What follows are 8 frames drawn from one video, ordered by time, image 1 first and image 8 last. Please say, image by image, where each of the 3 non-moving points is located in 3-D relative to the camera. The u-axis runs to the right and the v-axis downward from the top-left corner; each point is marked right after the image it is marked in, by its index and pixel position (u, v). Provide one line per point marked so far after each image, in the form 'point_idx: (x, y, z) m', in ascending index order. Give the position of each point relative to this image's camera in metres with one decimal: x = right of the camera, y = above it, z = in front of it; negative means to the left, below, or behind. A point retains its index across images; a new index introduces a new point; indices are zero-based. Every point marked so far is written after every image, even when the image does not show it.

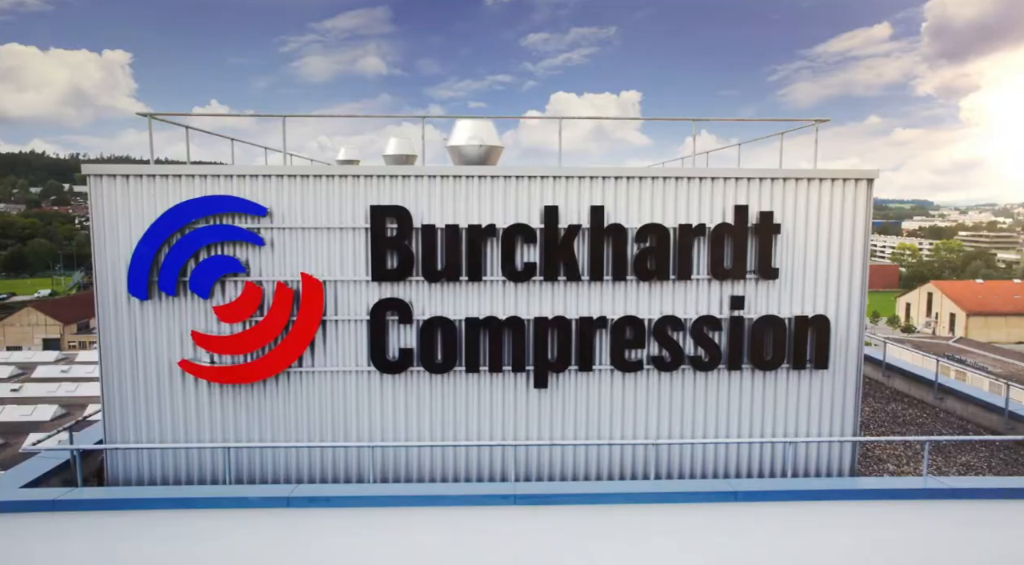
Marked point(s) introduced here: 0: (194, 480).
0: (-3.4, -2.1, +7.4) m
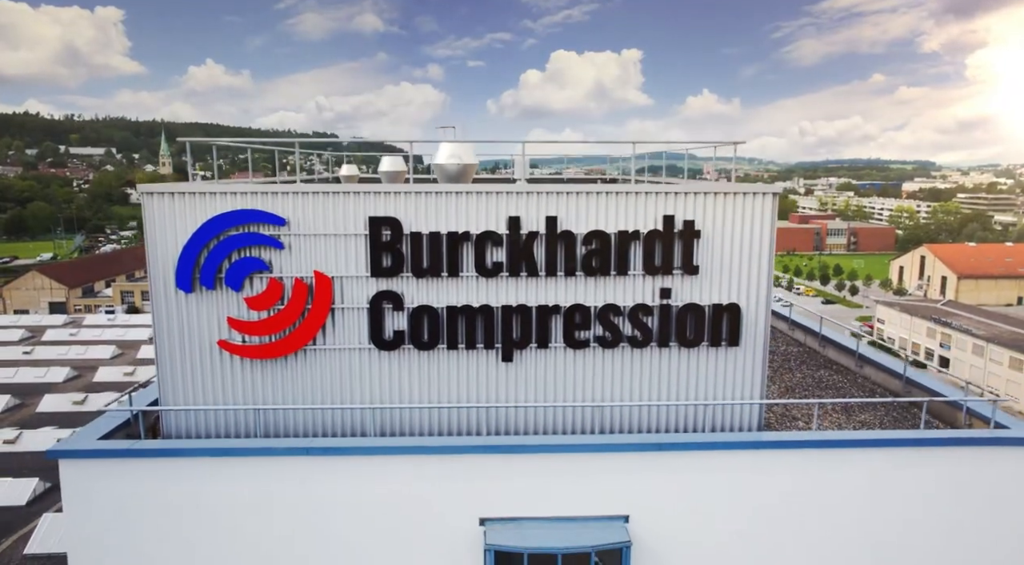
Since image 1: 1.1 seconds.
0: (-3.6, -1.8, +8.3) m
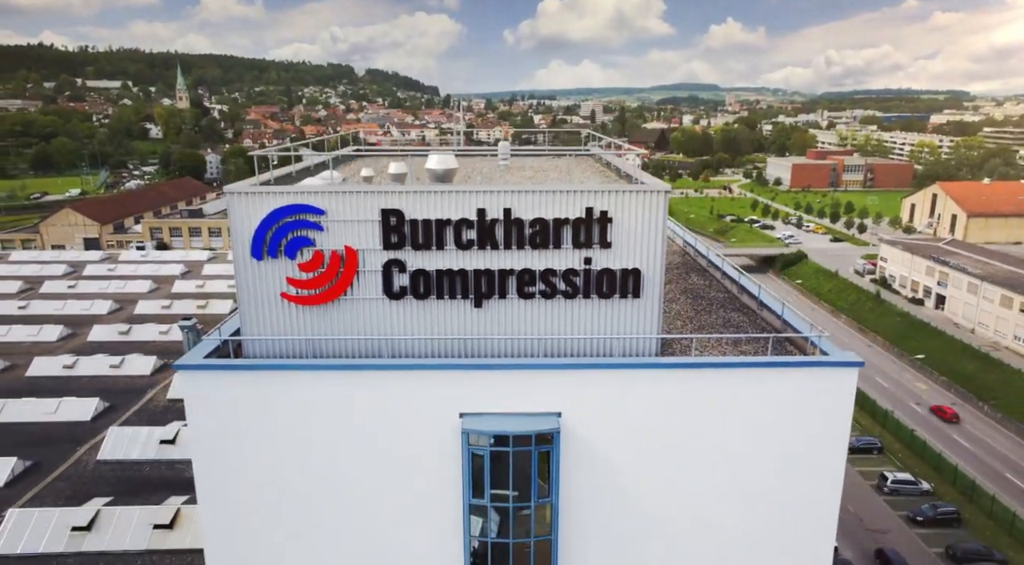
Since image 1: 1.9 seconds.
0: (-3.7, -1.2, +10.4) m
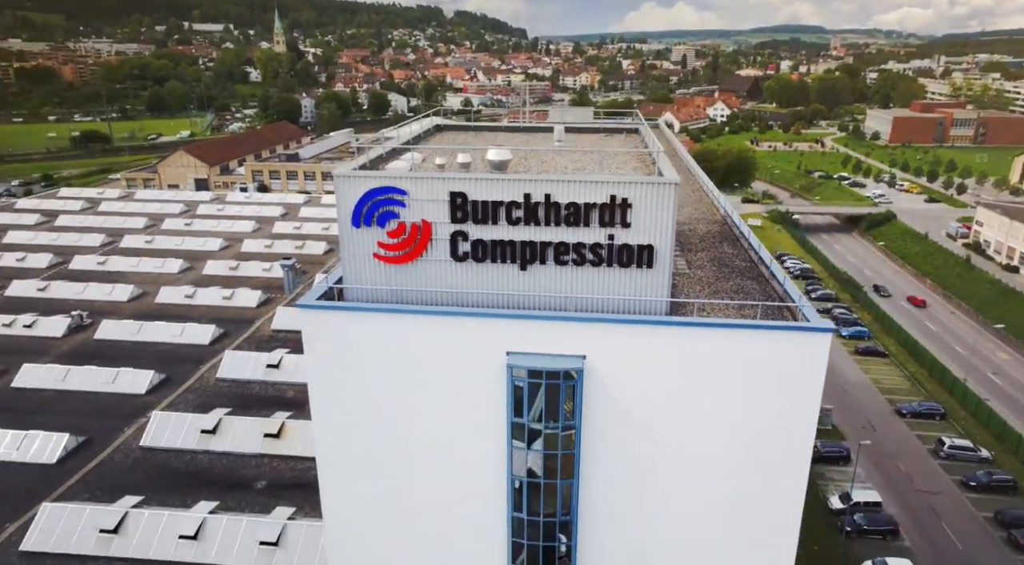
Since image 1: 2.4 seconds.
0: (-2.8, -0.3, +12.5) m
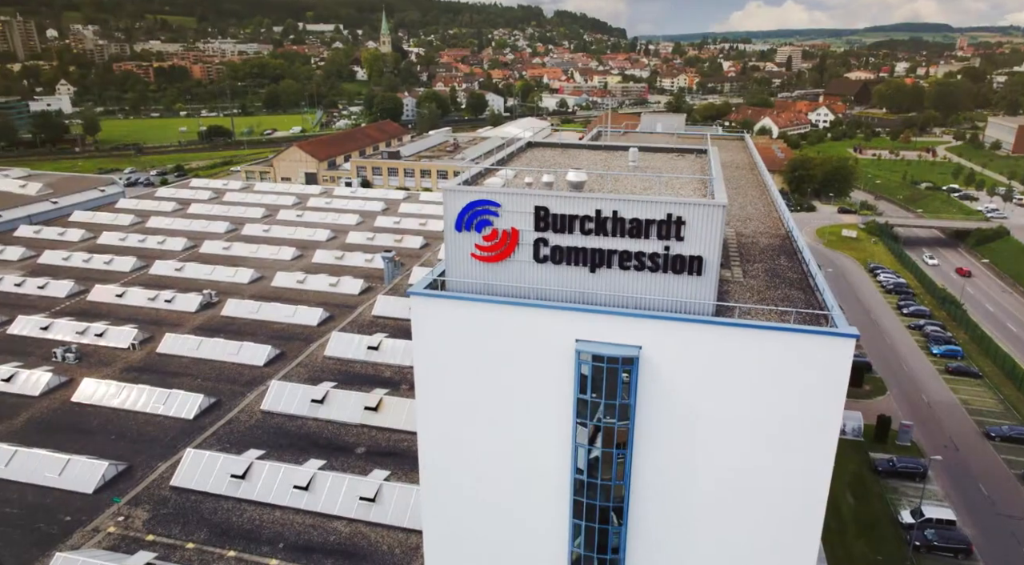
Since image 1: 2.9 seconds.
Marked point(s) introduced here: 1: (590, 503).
0: (-1.2, -0.2, +14.4) m
1: (+1.1, -3.5, +11.1) m
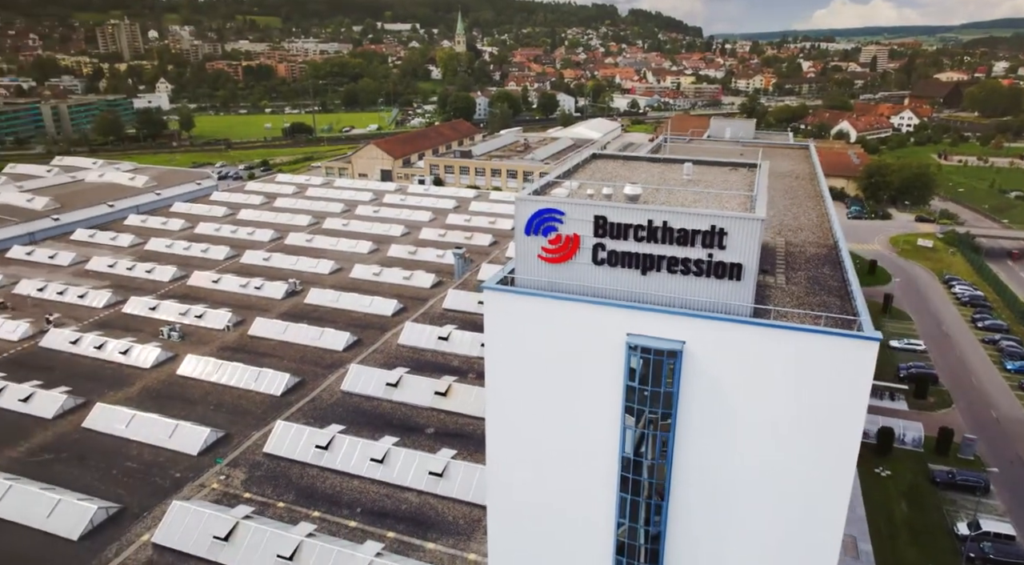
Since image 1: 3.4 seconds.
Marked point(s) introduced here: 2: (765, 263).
0: (+0.2, -0.1, +15.9) m
1: (+2.1, -3.5, +12.4) m
2: (+4.7, +0.4, +13.2) m
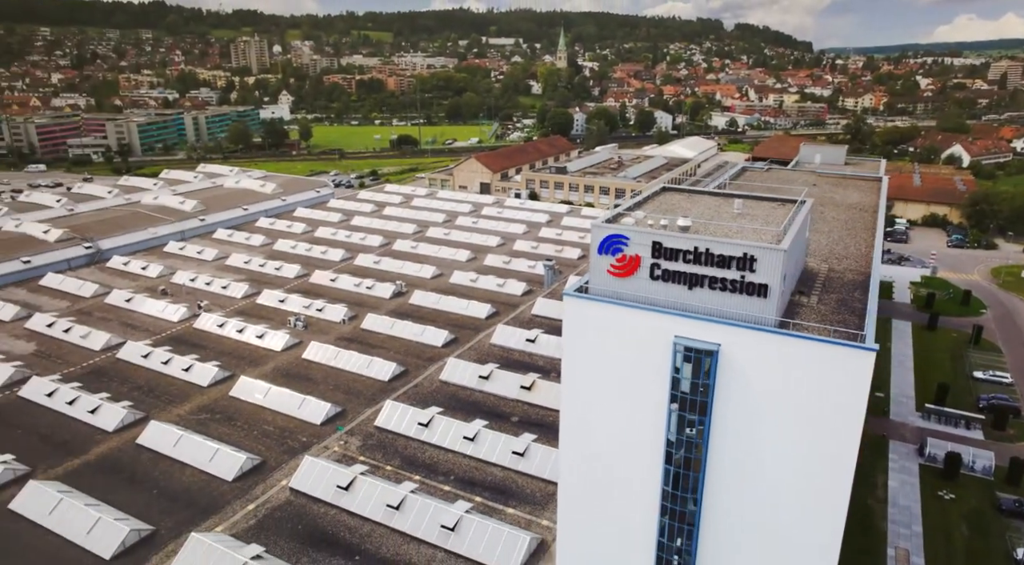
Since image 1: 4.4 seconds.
0: (+2.3, -0.4, +18.8) m
1: (+3.6, -3.8, +15.0) m
2: (+6.5, -0.1, +15.5) m
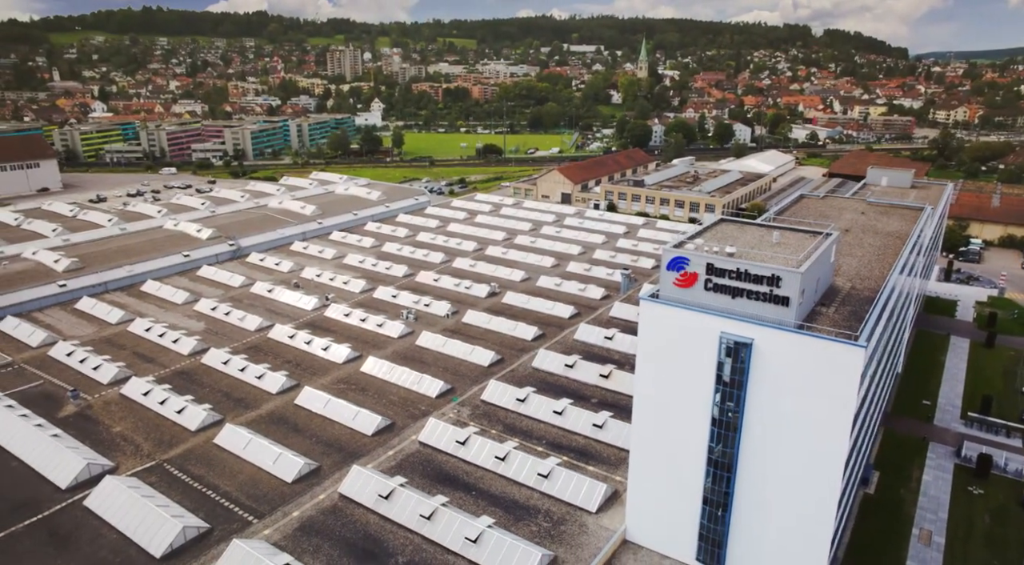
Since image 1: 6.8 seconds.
0: (+5.2, -0.7, +23.8) m
1: (+6.0, -4.1, +19.9) m
2: (+9.1, -0.5, +20.2) m
